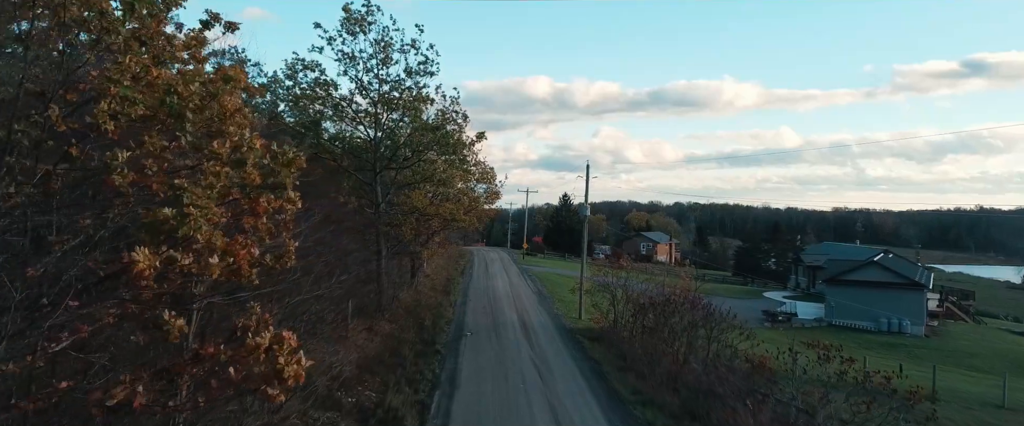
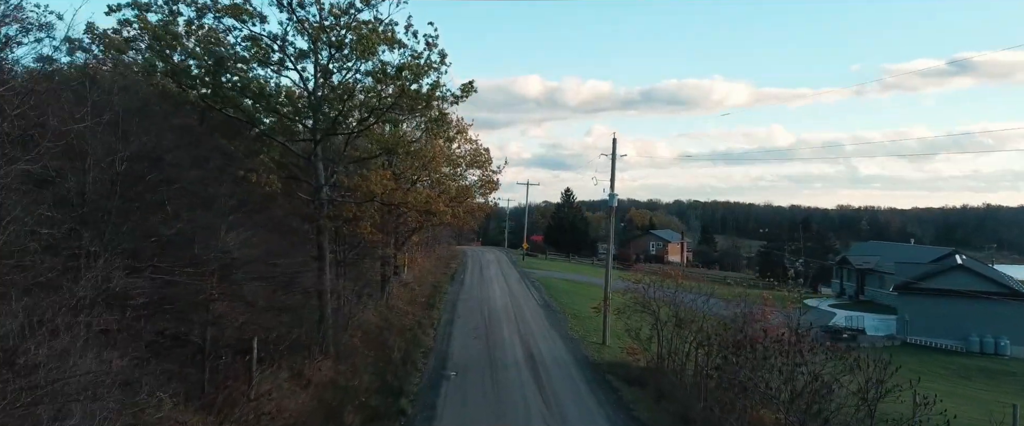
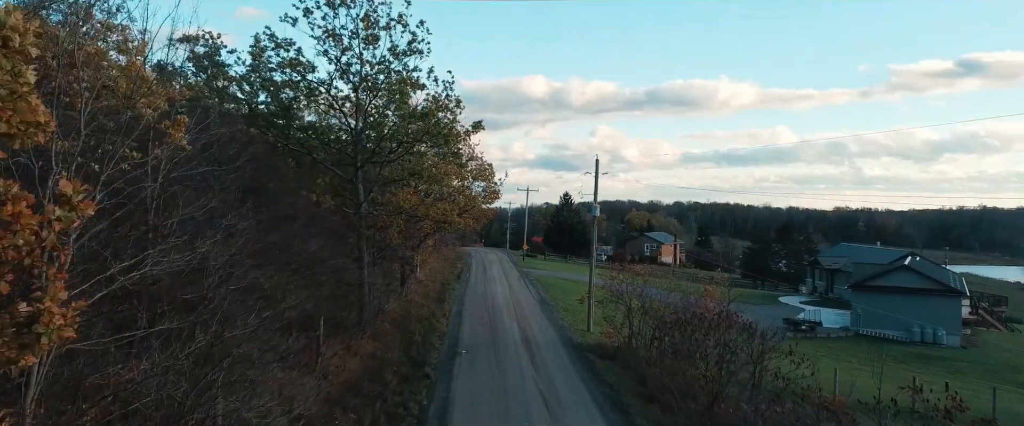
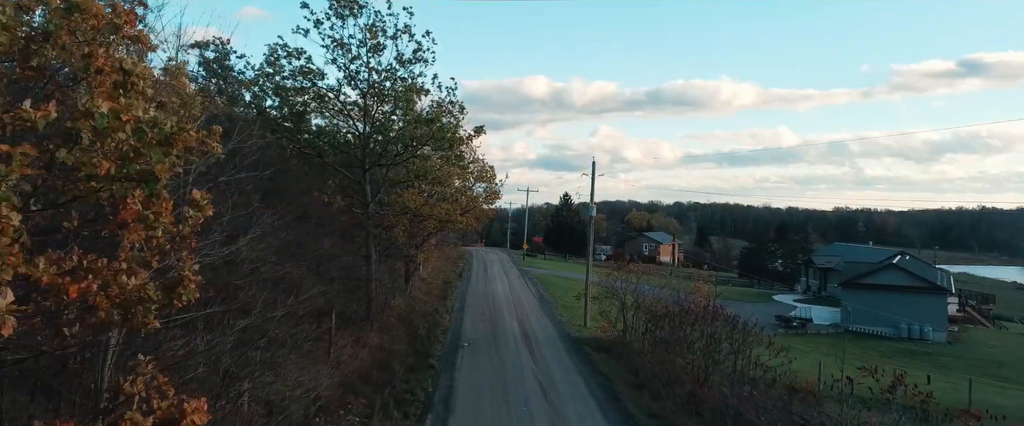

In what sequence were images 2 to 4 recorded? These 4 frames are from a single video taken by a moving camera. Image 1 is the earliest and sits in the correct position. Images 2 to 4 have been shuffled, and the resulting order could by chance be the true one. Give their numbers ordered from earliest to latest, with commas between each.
4, 3, 2
